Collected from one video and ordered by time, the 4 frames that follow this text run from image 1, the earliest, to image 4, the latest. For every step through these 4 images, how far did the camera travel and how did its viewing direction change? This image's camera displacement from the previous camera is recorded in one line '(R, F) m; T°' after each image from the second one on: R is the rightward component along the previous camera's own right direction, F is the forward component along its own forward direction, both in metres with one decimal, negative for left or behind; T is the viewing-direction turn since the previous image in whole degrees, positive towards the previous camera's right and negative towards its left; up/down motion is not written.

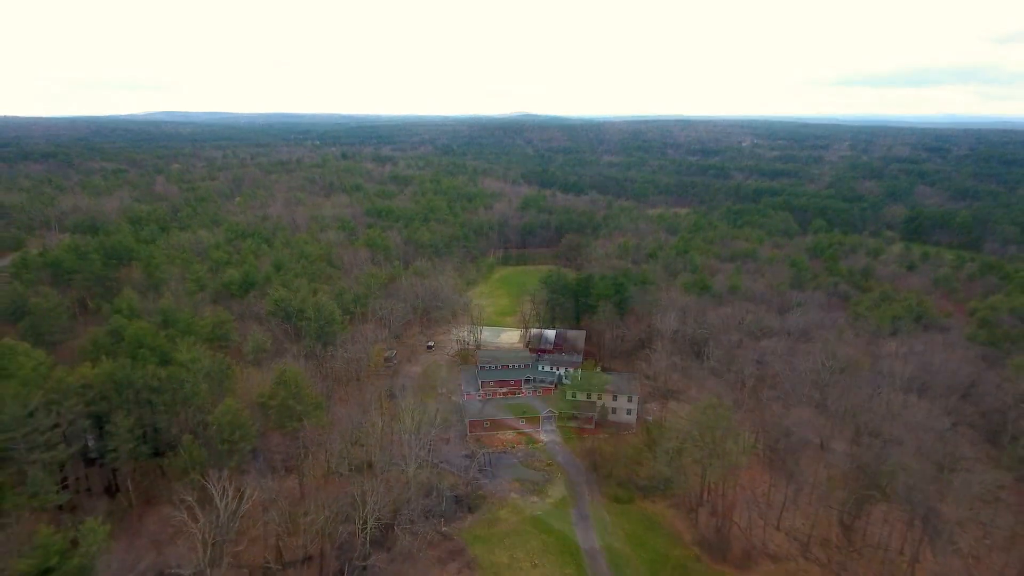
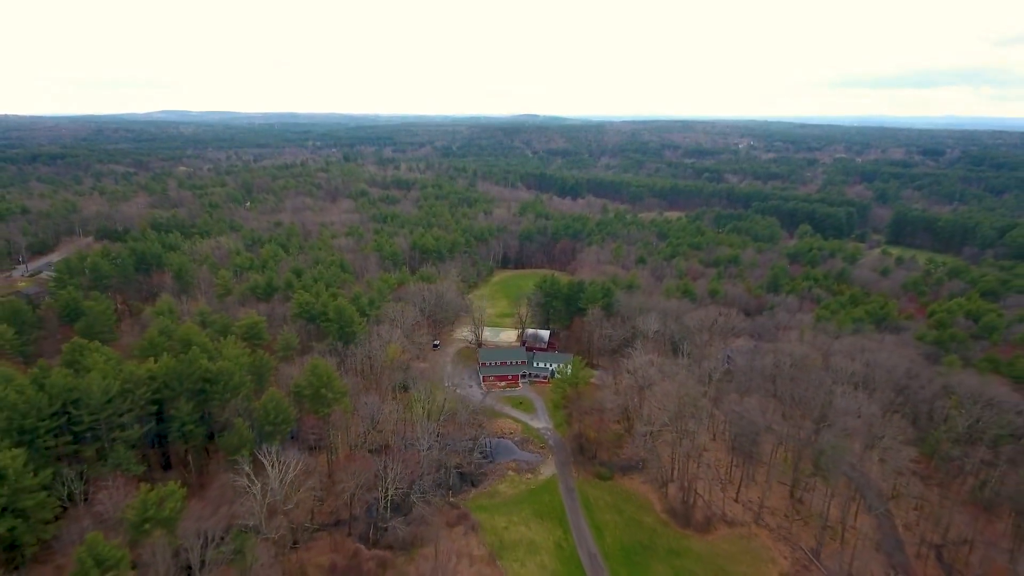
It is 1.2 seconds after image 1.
(+0.1, -3.9) m; 0°
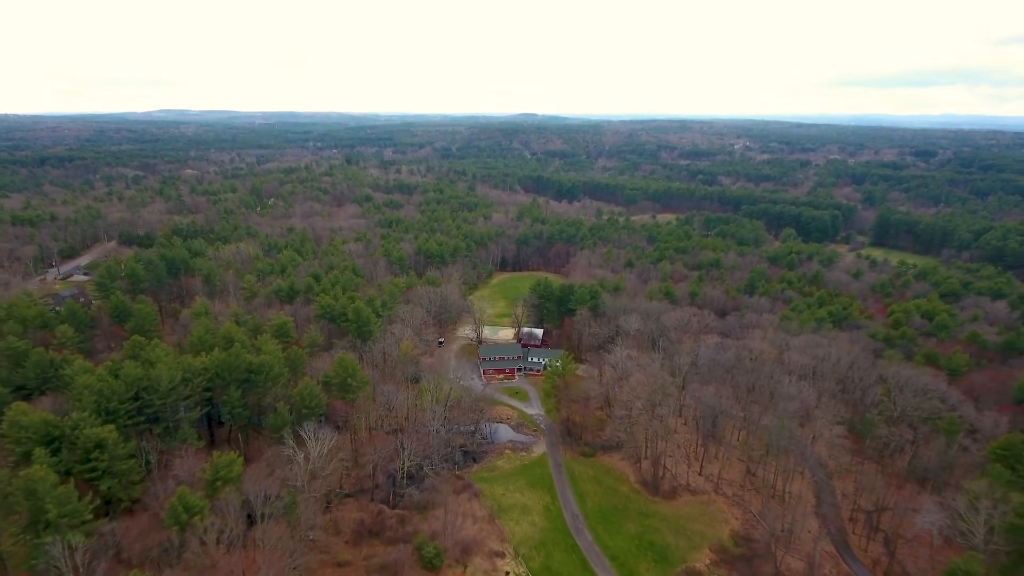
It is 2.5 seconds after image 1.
(+0.1, -4.7) m; 0°
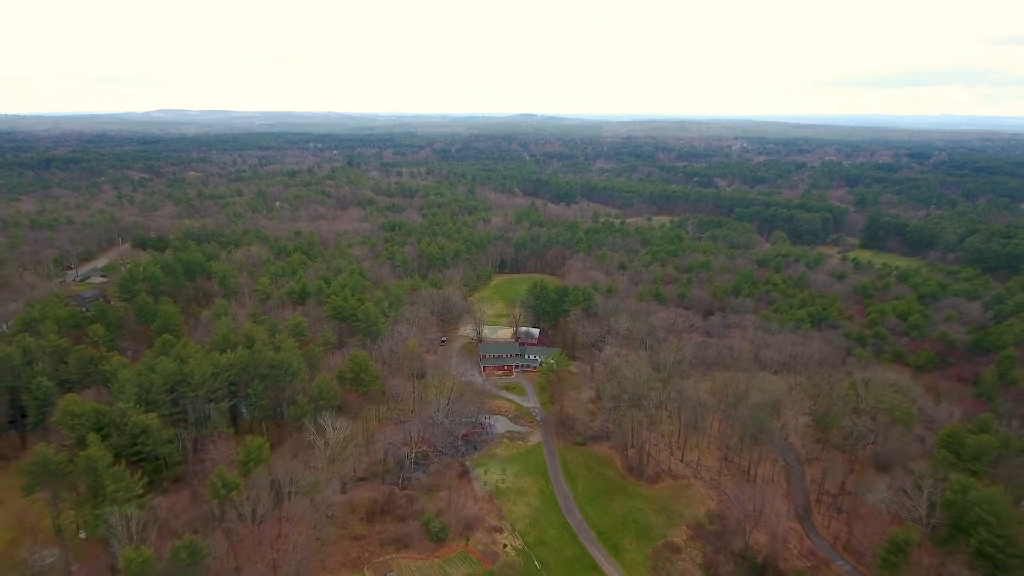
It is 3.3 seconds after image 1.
(+0.1, -3.0) m; 0°
